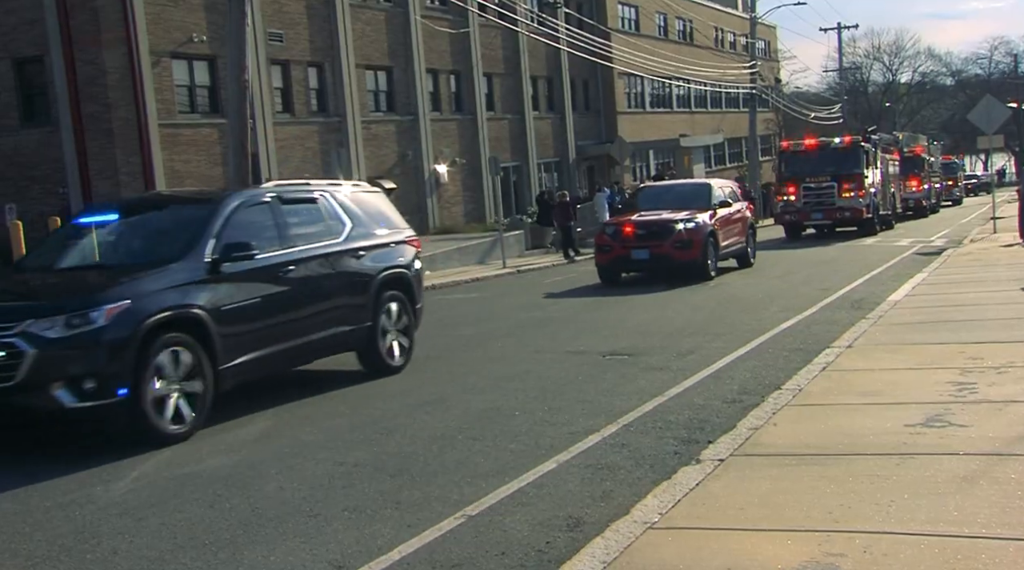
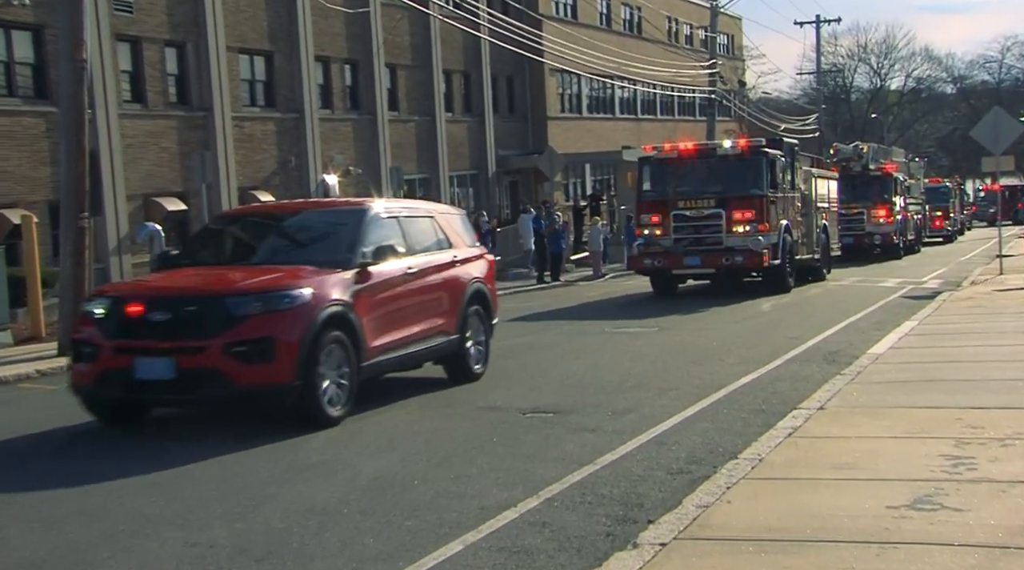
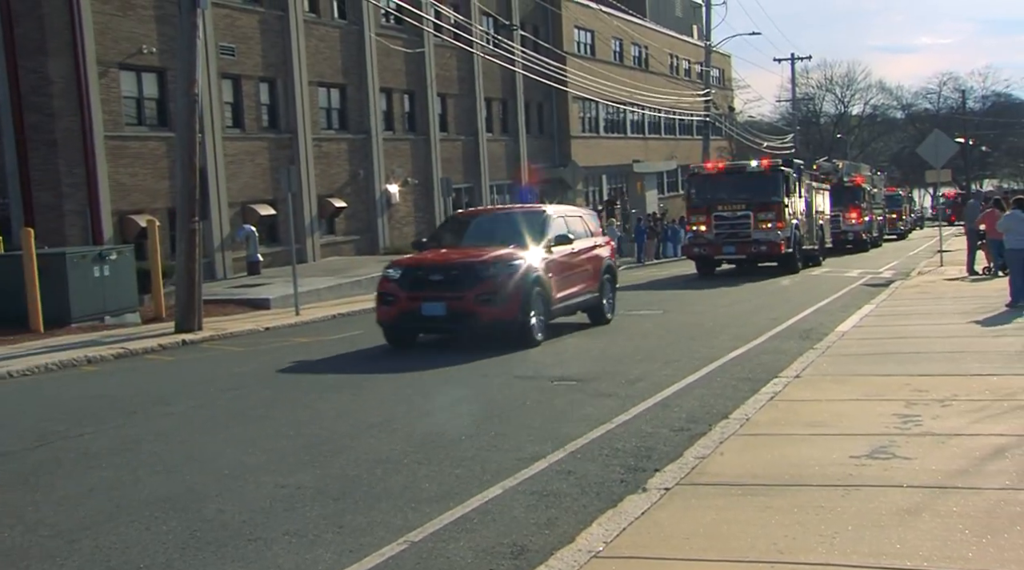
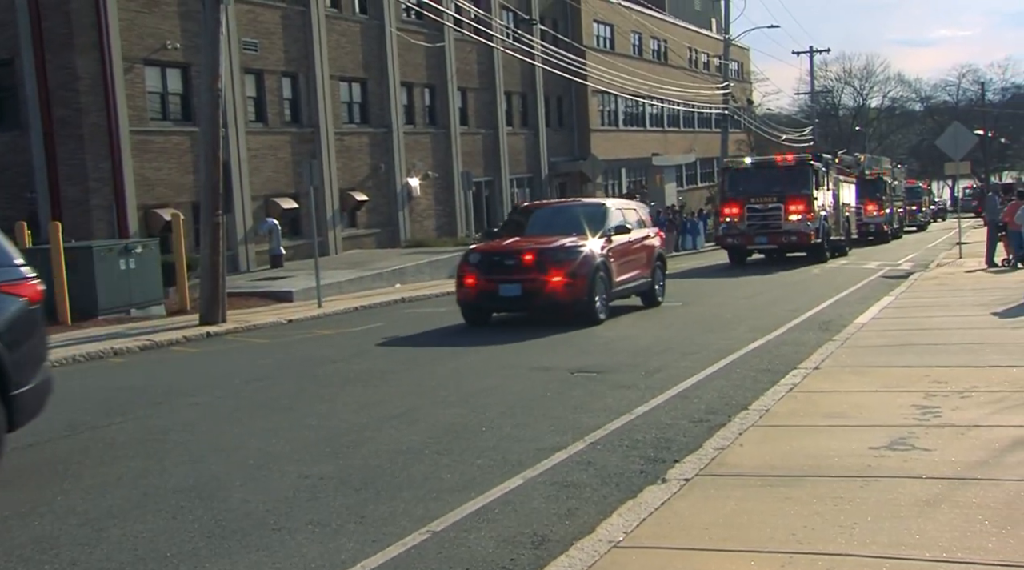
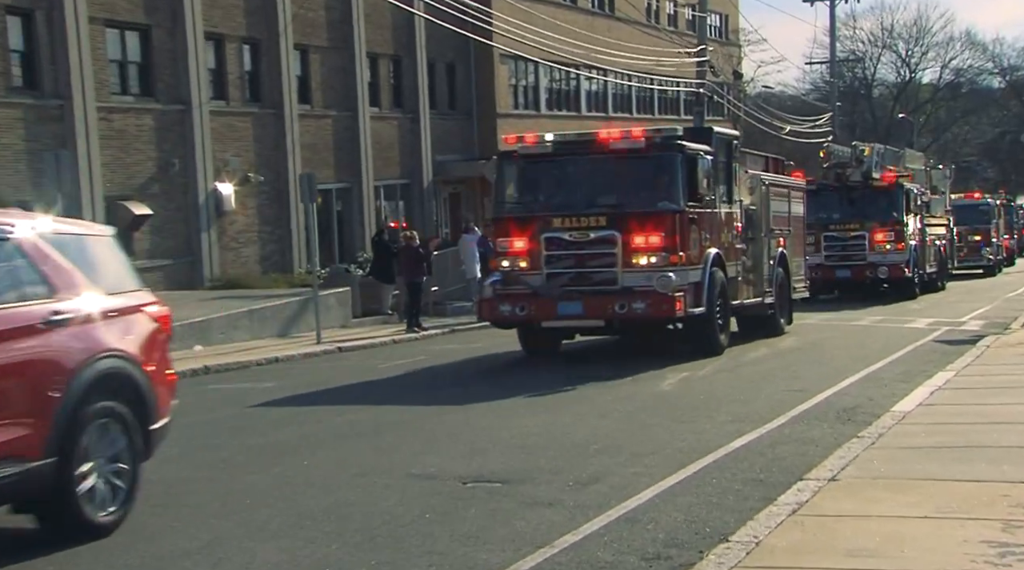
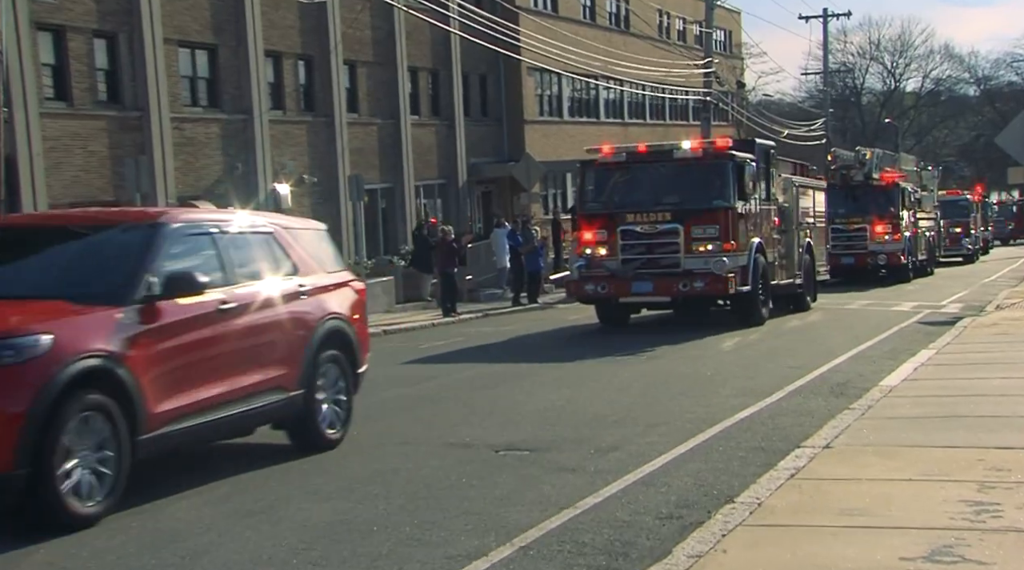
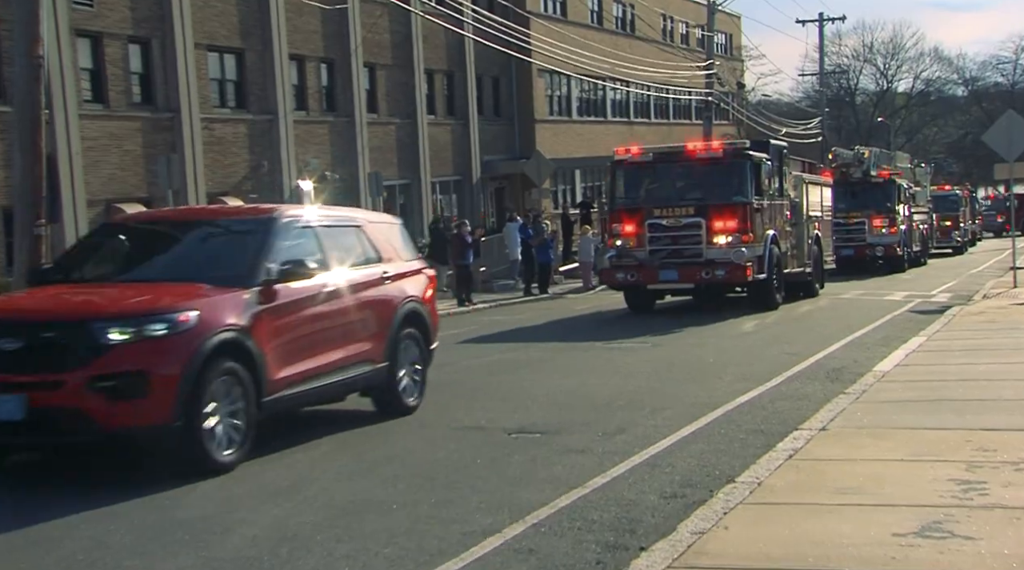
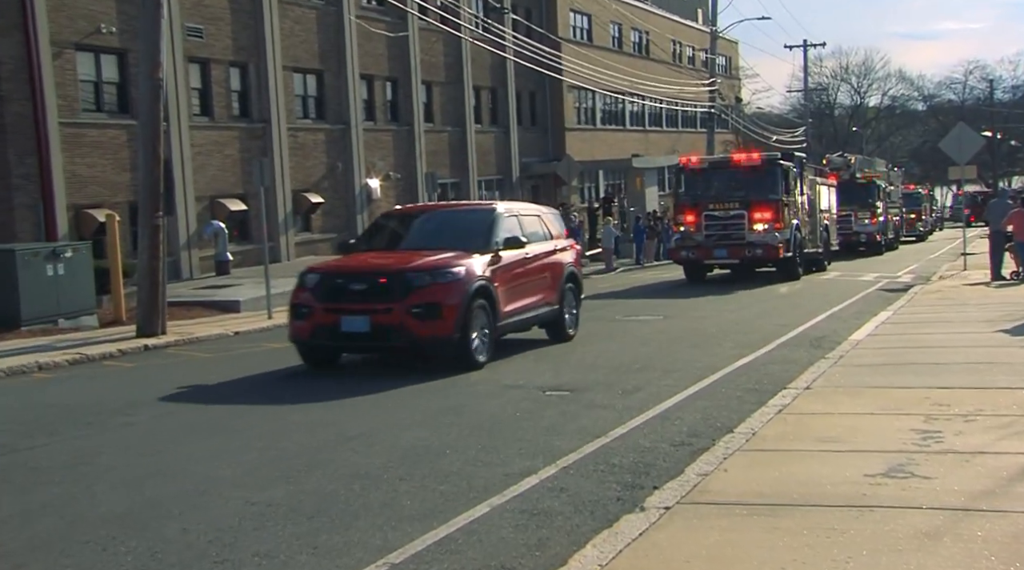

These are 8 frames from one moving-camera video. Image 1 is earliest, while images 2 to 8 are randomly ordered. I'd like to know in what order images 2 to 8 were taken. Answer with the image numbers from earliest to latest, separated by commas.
4, 3, 8, 2, 7, 6, 5
